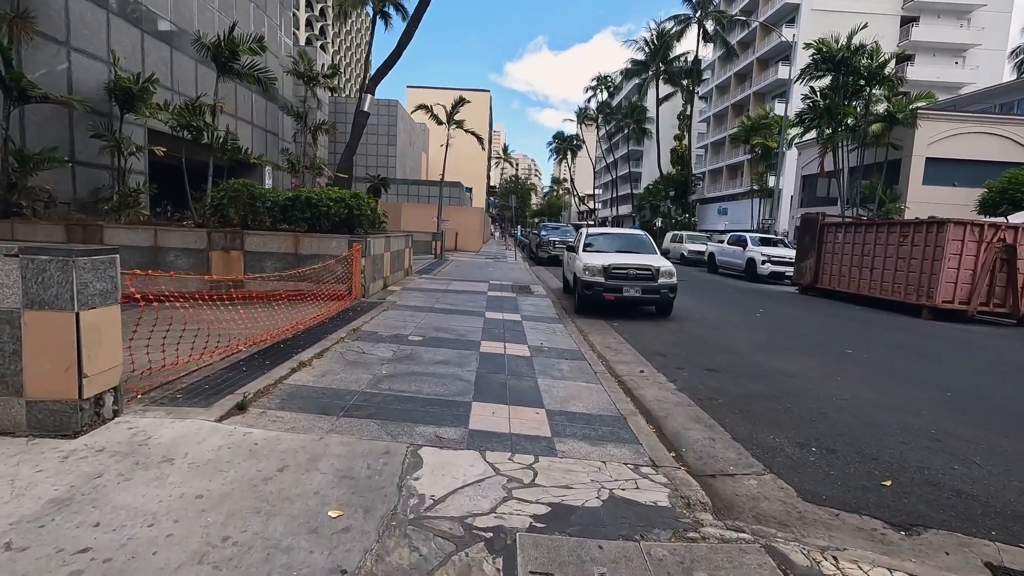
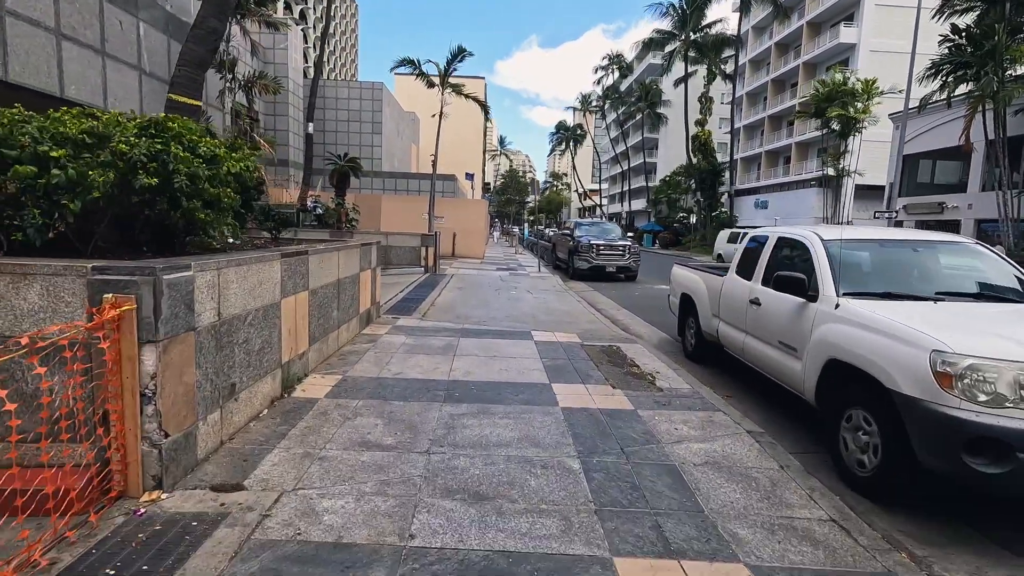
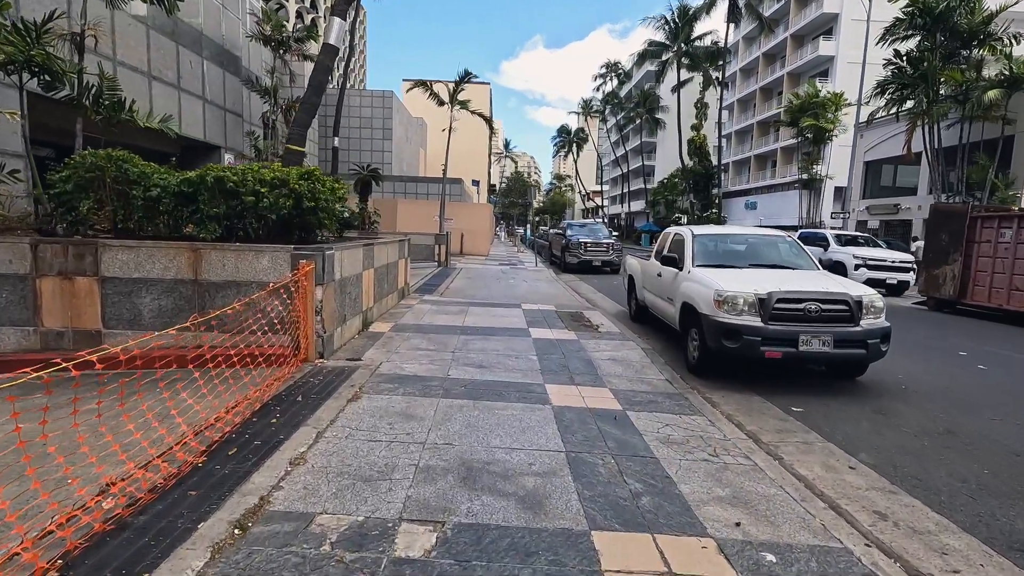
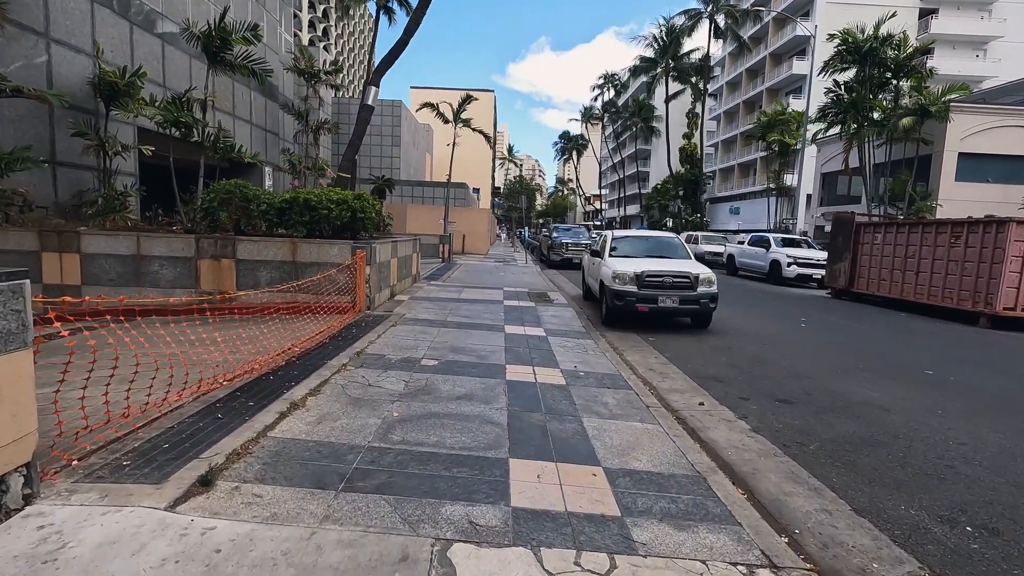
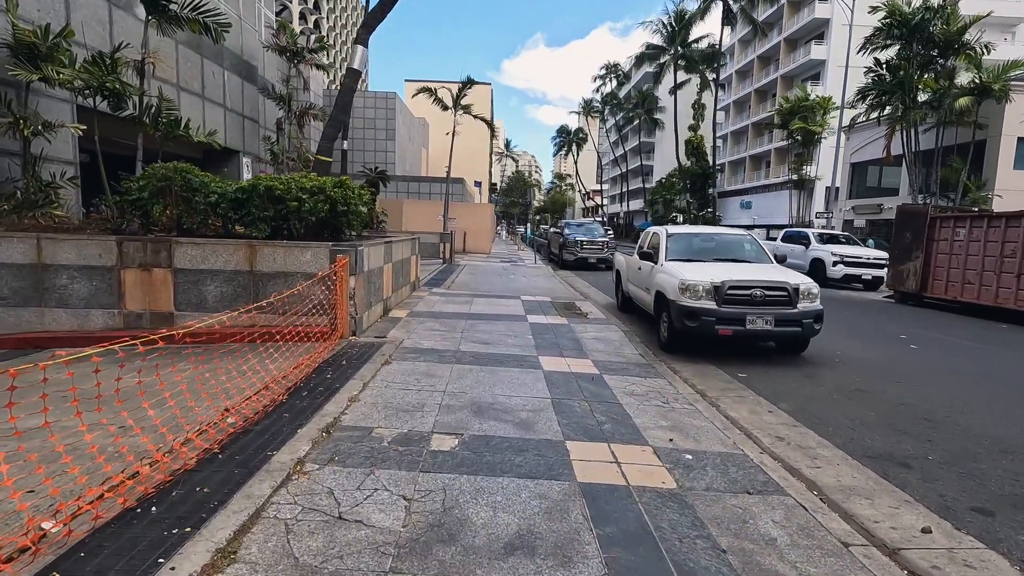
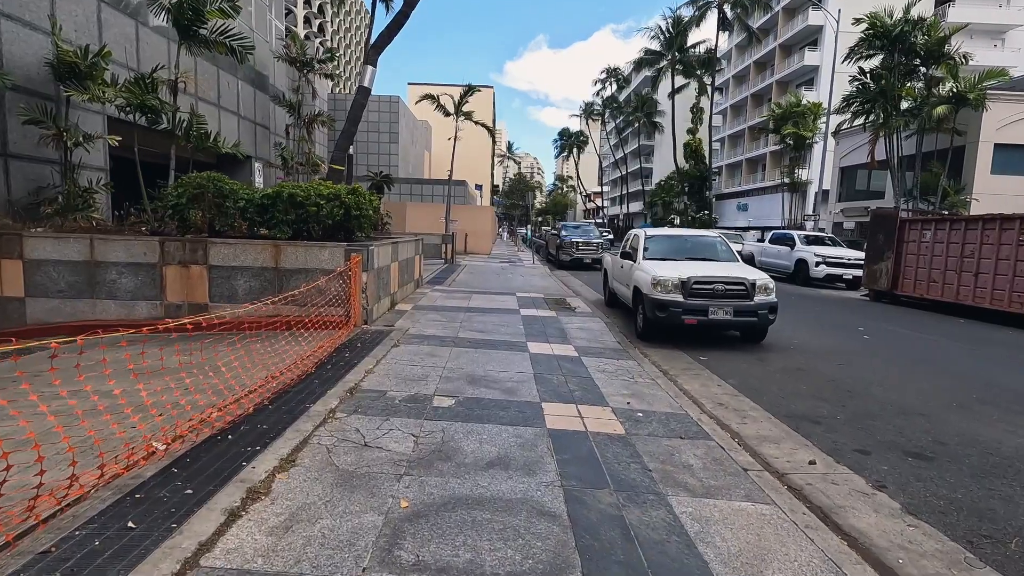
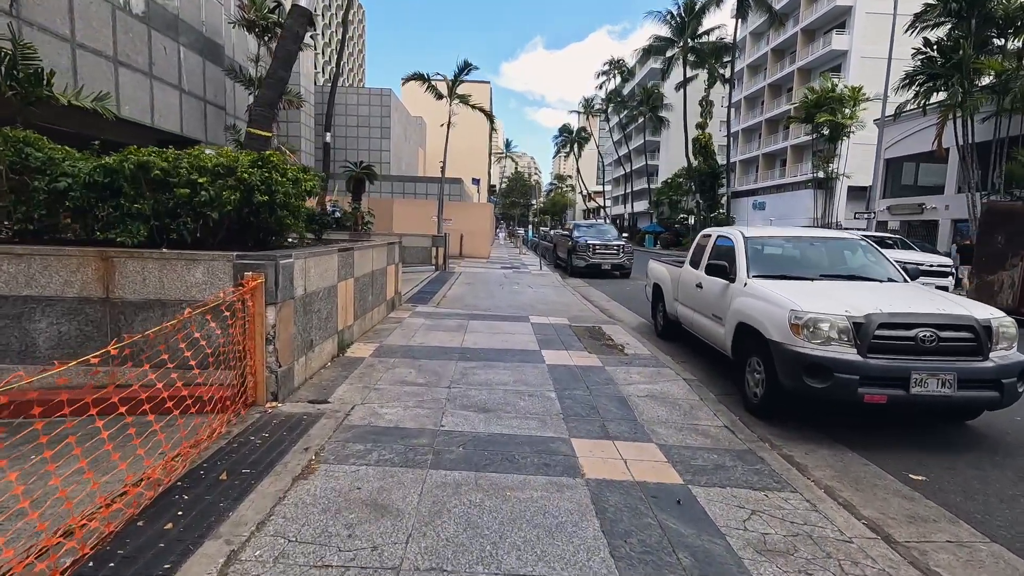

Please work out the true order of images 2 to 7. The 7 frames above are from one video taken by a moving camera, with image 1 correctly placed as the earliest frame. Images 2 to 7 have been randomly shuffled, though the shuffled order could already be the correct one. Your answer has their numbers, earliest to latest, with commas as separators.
4, 6, 5, 3, 7, 2
